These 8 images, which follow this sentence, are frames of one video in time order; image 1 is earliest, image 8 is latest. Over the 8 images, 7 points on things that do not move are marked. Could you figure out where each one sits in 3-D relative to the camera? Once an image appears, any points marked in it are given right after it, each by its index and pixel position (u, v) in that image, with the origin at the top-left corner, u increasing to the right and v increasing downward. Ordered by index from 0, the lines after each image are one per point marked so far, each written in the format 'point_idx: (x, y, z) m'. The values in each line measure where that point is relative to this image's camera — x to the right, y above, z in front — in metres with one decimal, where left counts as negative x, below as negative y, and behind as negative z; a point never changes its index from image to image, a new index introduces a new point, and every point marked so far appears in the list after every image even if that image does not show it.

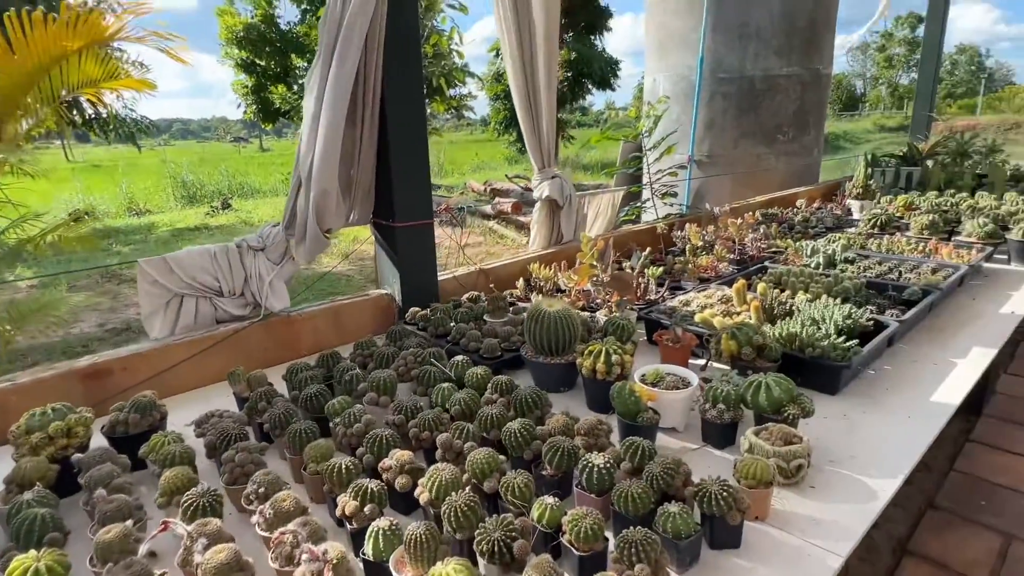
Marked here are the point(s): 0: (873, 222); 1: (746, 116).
0: (+2.0, +0.4, +3.3) m
1: (+2.0, +1.5, +5.0) m
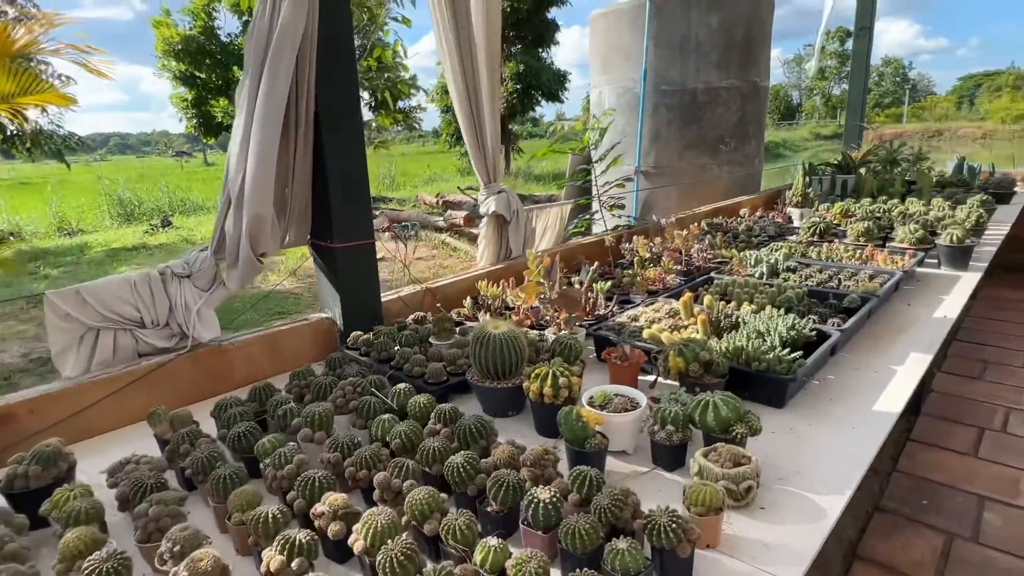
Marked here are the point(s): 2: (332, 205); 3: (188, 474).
0: (+1.7, +0.3, +3.4) m
1: (+1.6, +1.4, +5.1) m
2: (-0.6, +0.3, +2.0) m
3: (-0.7, -0.4, +1.3) m
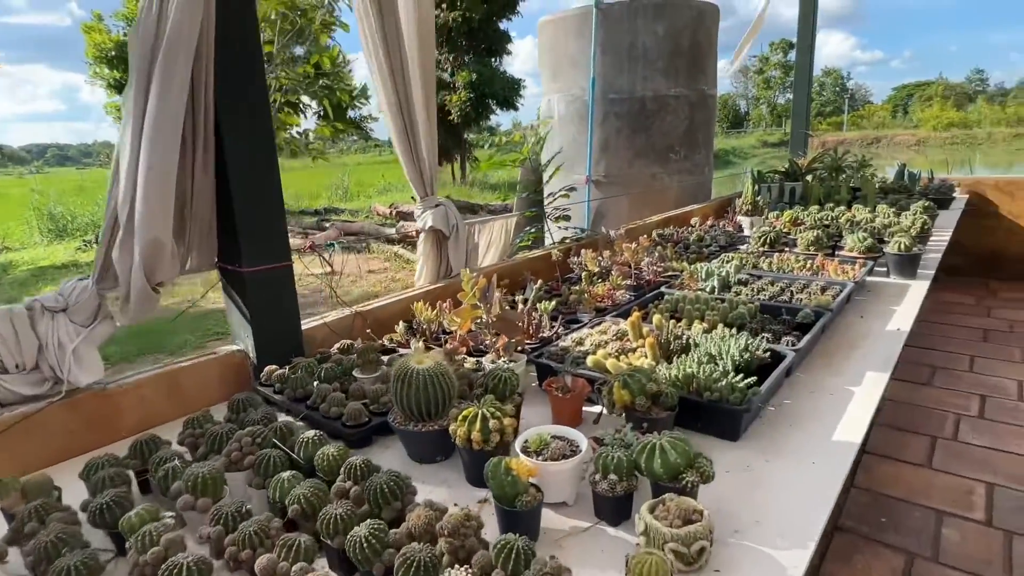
0: (+1.4, +0.3, +3.3) m
1: (+1.1, +1.3, +5.1) m
2: (-0.8, +0.2, +1.8) m
3: (-0.9, -0.5, +1.1) m
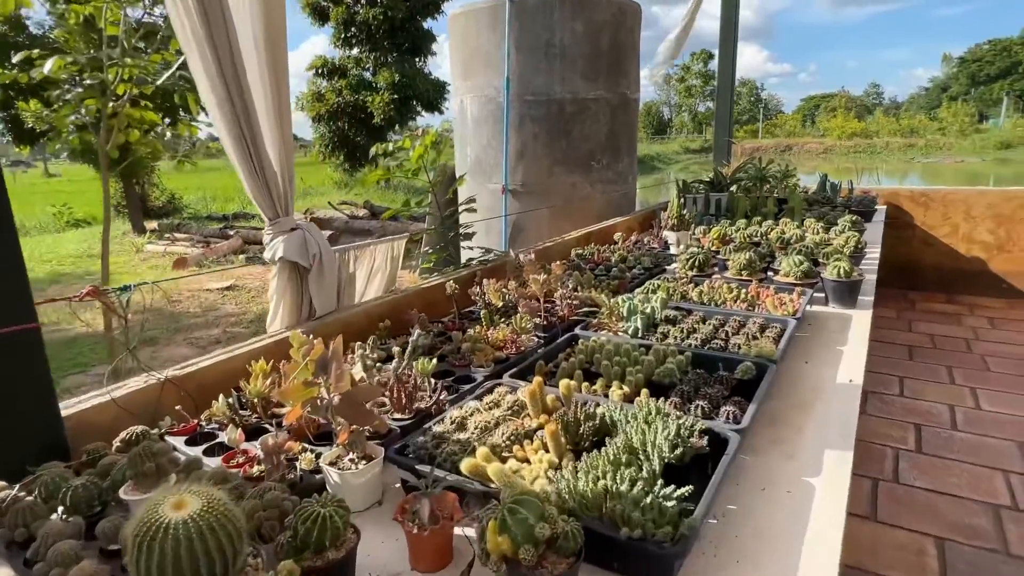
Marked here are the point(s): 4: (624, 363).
0: (+0.9, +0.1, +3.0) m
1: (+0.4, +1.1, +4.7) m
2: (-1.1, 0.0, +1.2) m
3: (-1.1, -0.6, +0.4) m
4: (+0.3, -0.2, +1.8) m
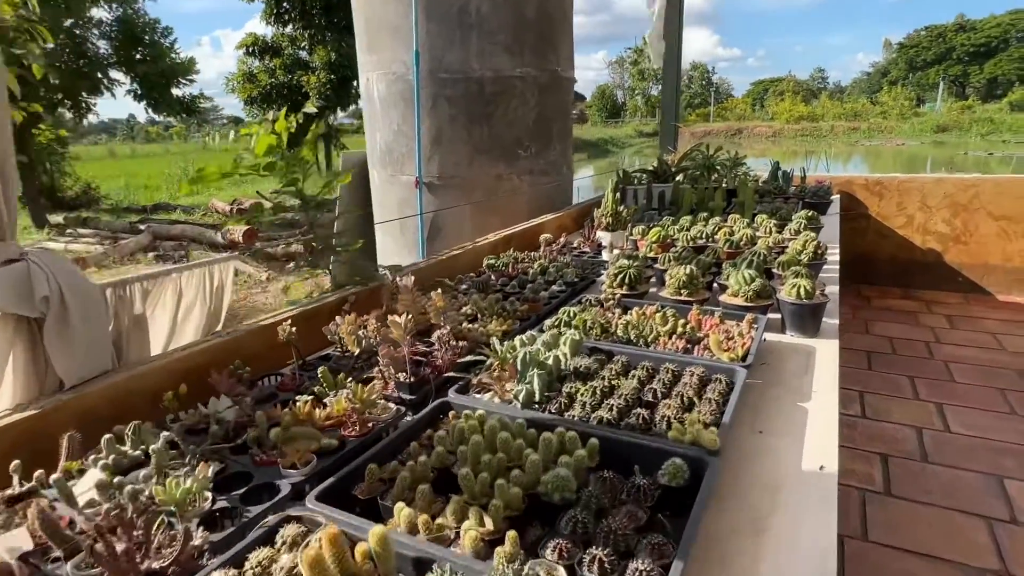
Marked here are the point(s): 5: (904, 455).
0: (+0.4, 0.0, +2.4) m
1: (-0.2, +1.1, +4.0) m
2: (-1.5, -0.1, +0.5) m
3: (-1.4, -0.8, -0.2) m
4: (0.0, -0.4, +1.2) m
5: (+1.9, -0.8, +2.9) m
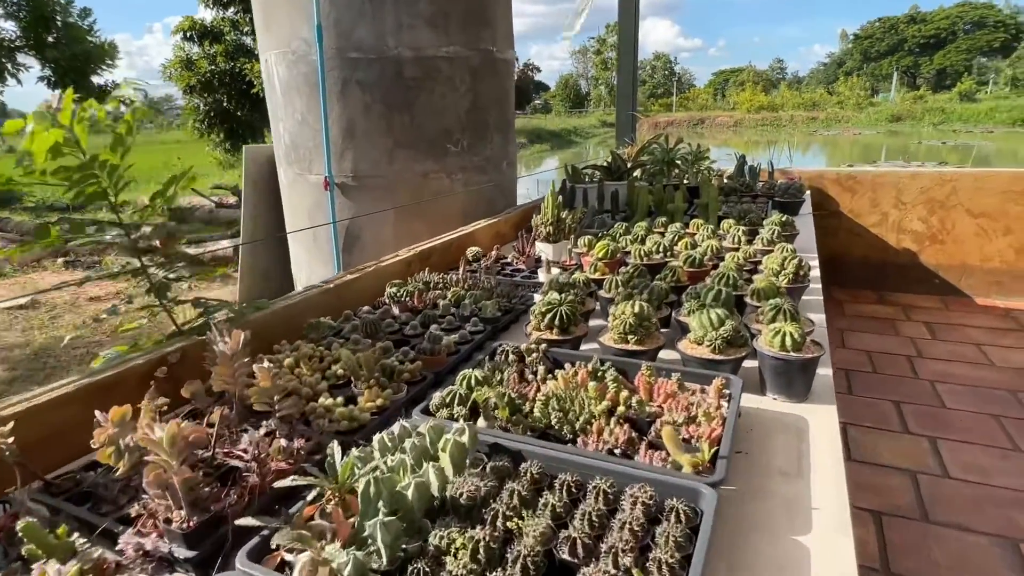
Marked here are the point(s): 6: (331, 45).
0: (+0.1, -0.1, +1.8) m
1: (-0.7, +1.0, +3.4) m
2: (-1.7, -0.3, -0.2) m
3: (-1.5, -1.0, -0.9) m
4: (-0.3, -0.5, +0.6) m
5: (+1.6, -0.9, +2.4) m
6: (-1.0, +1.3, +3.3) m
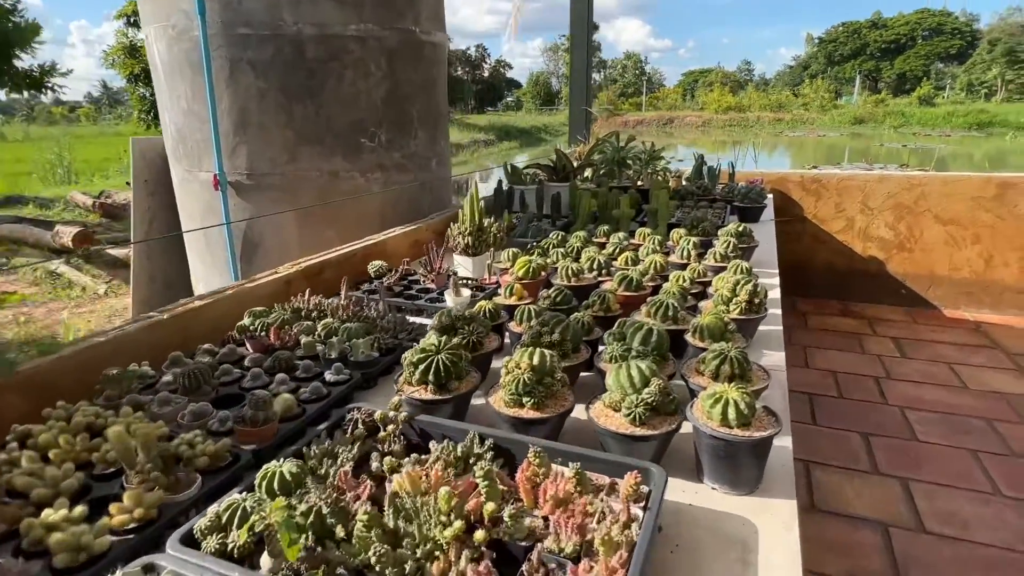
0: (-0.2, -0.2, +1.4) m
1: (-1.0, +0.9, +2.9) m
2: (-1.9, -0.4, -0.8) m
3: (-1.7, -1.1, -1.4) m
4: (-0.5, -0.6, +0.1) m
5: (+1.3, -1.0, +2.1) m
6: (-1.4, +1.3, +2.7) m
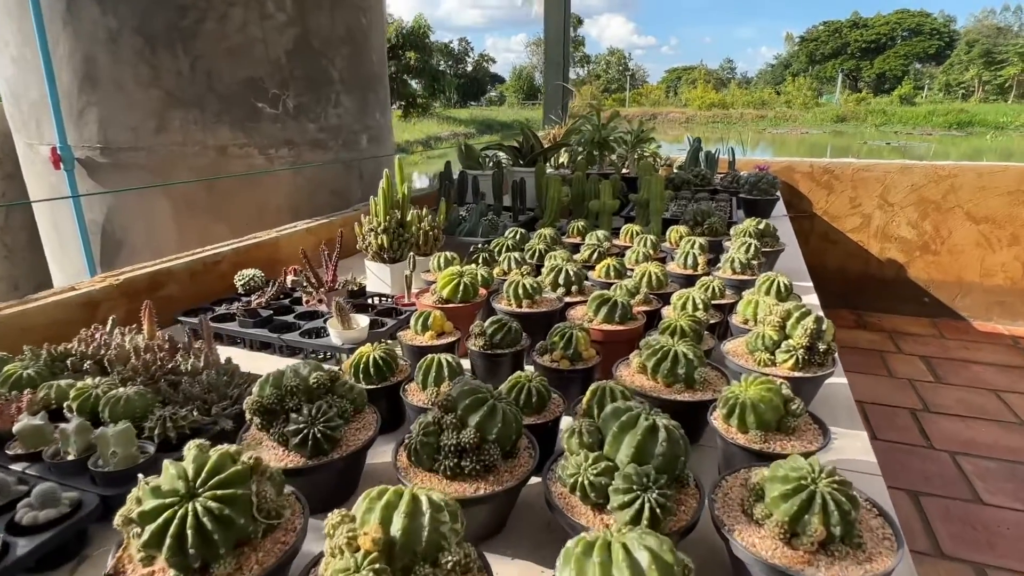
0: (-0.4, -0.2, +0.7) m
1: (-1.2, +0.8, +2.1) m
2: (-2.0, -0.5, -1.5) m
3: (-1.8, -1.2, -2.2) m
4: (-0.7, -0.7, -0.6) m
5: (+1.1, -1.1, +1.4) m
6: (-1.6, +1.2, +2.0) m
